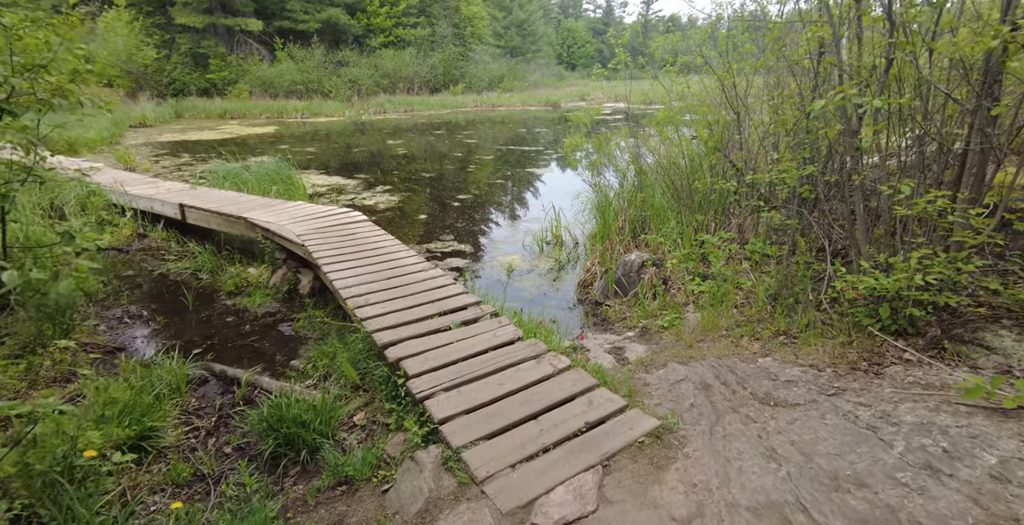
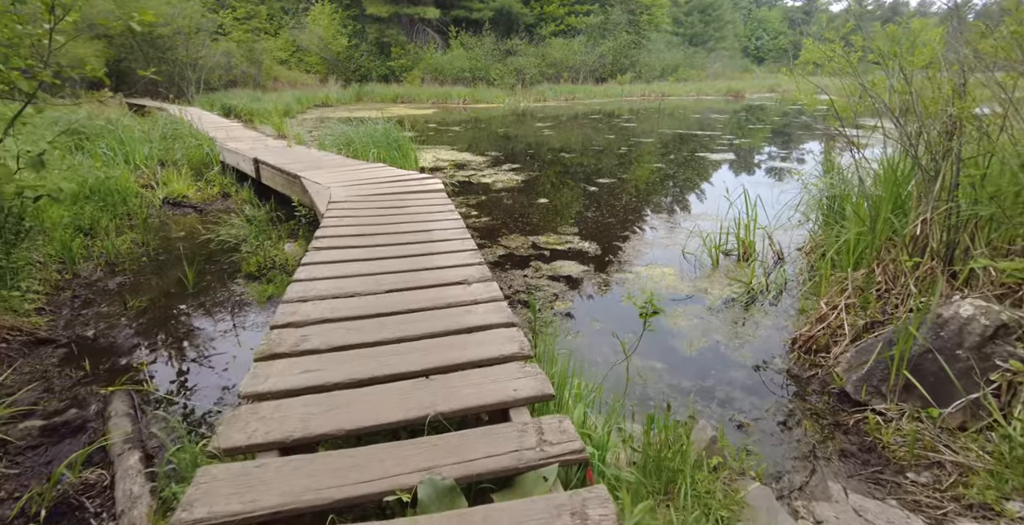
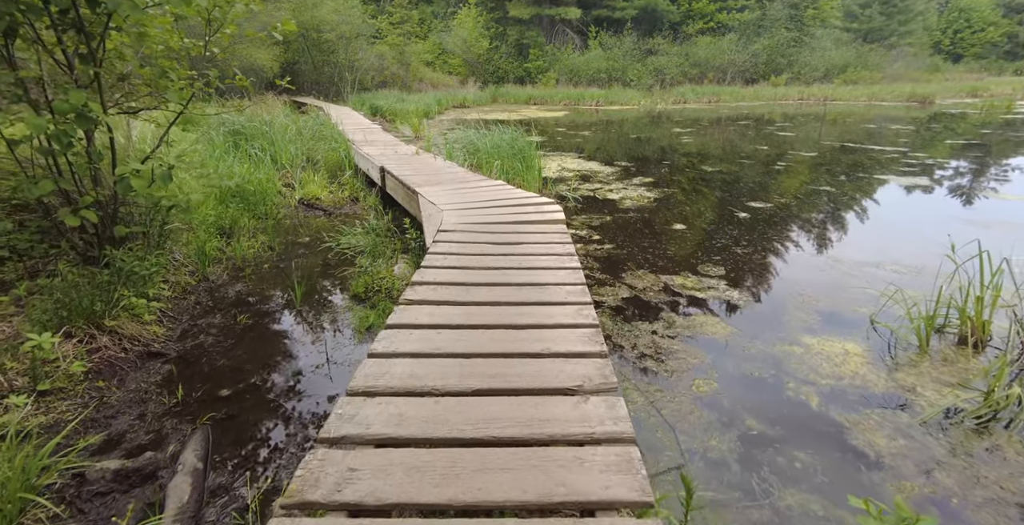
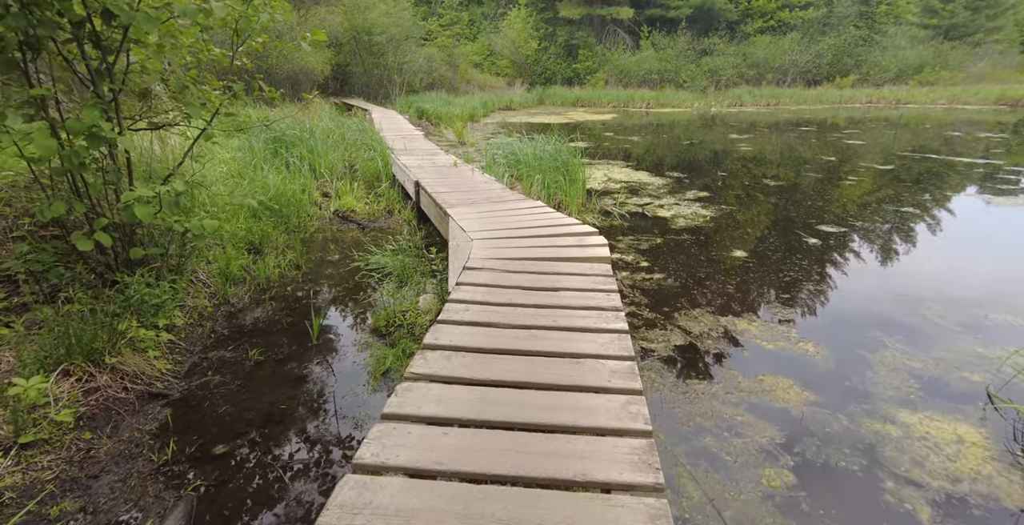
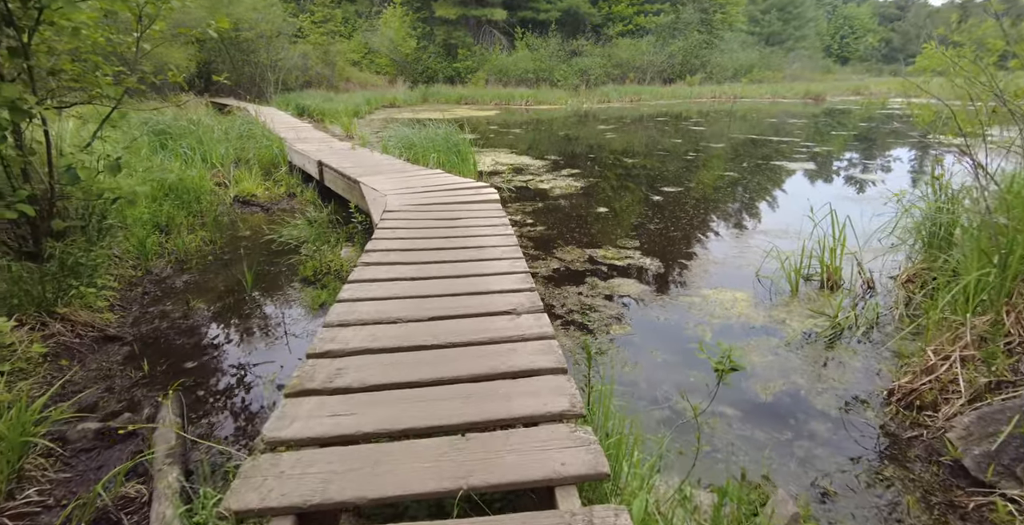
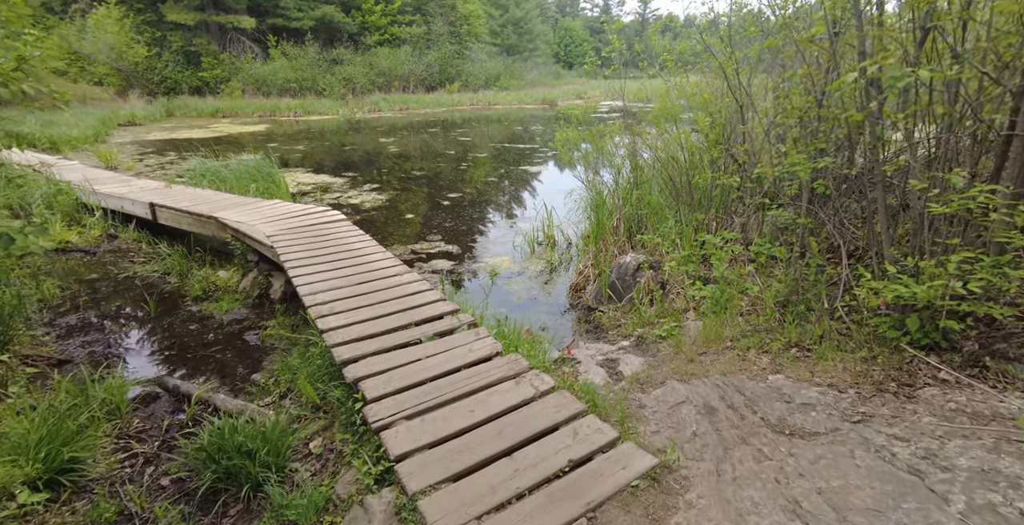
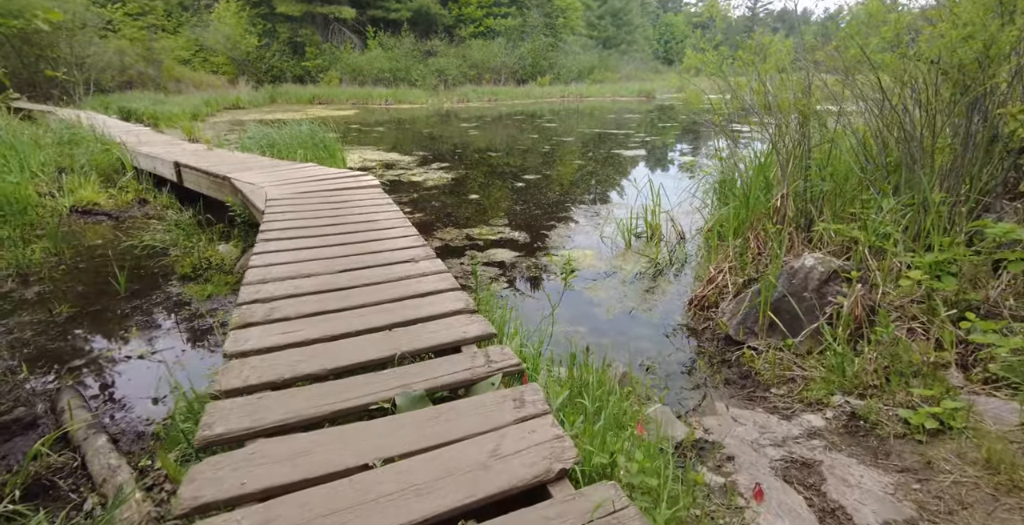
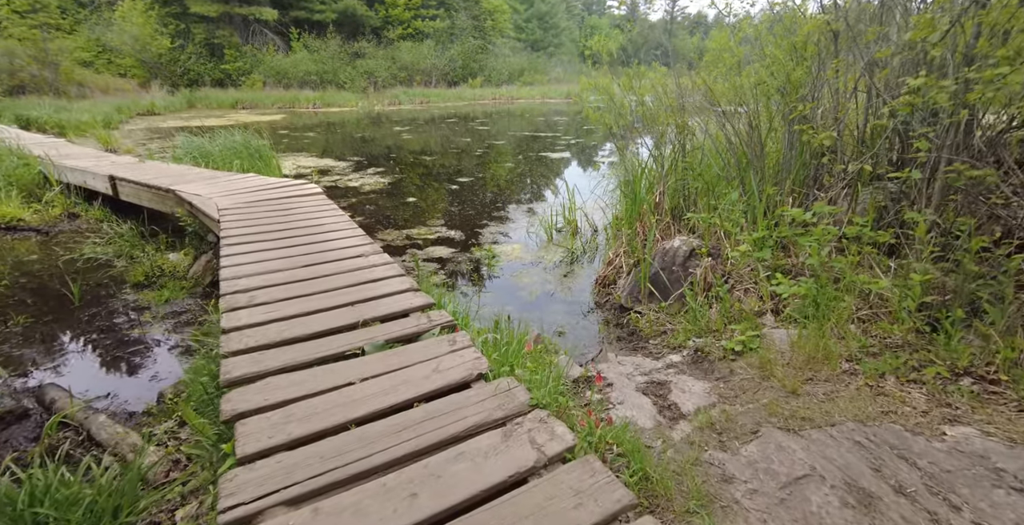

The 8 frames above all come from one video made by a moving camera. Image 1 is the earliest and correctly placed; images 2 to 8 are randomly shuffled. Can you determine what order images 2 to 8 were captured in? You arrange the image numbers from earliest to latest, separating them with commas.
6, 8, 7, 2, 5, 3, 4
